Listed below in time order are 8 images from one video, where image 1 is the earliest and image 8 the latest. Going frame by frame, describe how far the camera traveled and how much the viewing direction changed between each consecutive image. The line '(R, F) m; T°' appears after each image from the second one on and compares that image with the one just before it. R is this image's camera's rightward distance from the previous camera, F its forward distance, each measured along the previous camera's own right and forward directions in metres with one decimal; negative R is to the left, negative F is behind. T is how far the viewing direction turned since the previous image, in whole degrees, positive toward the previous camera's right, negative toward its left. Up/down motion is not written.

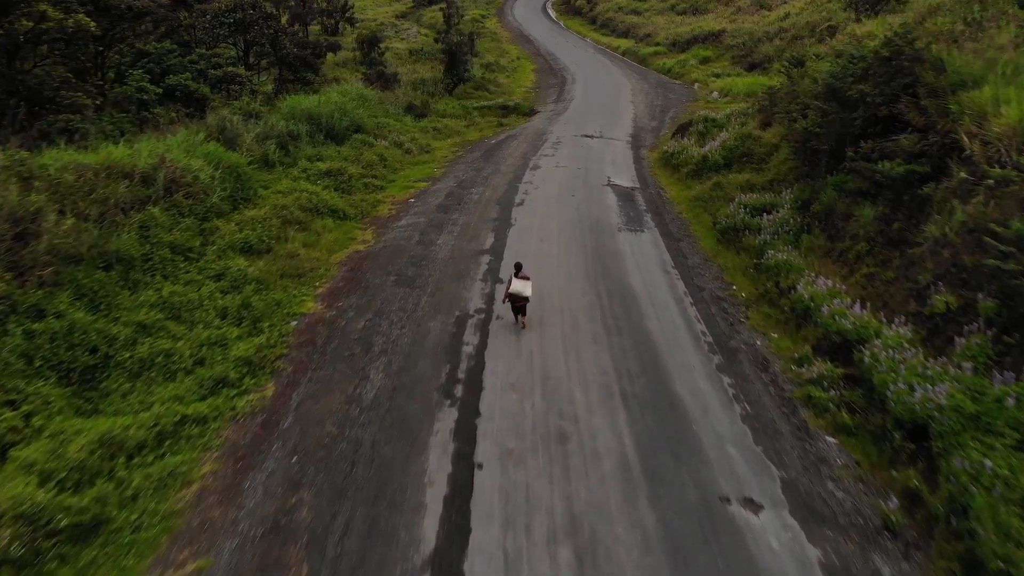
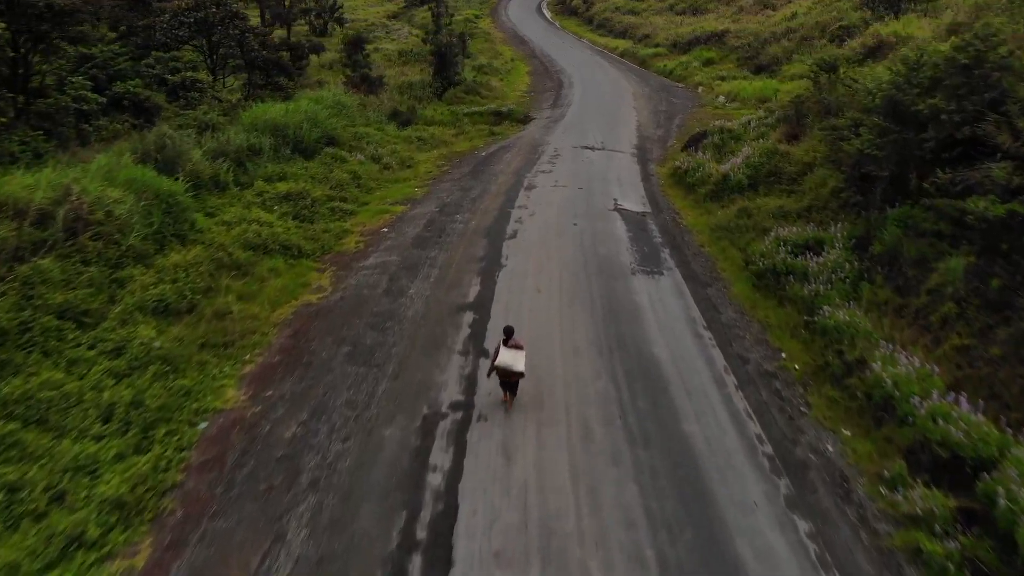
(+0.1, +1.6) m; 0°
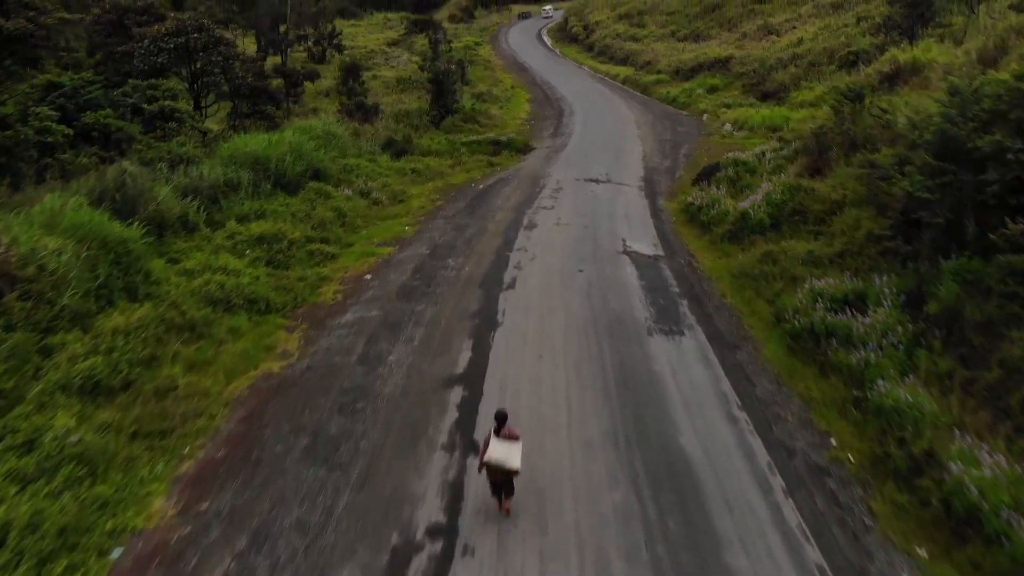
(0.0, +1.0) m; 0°
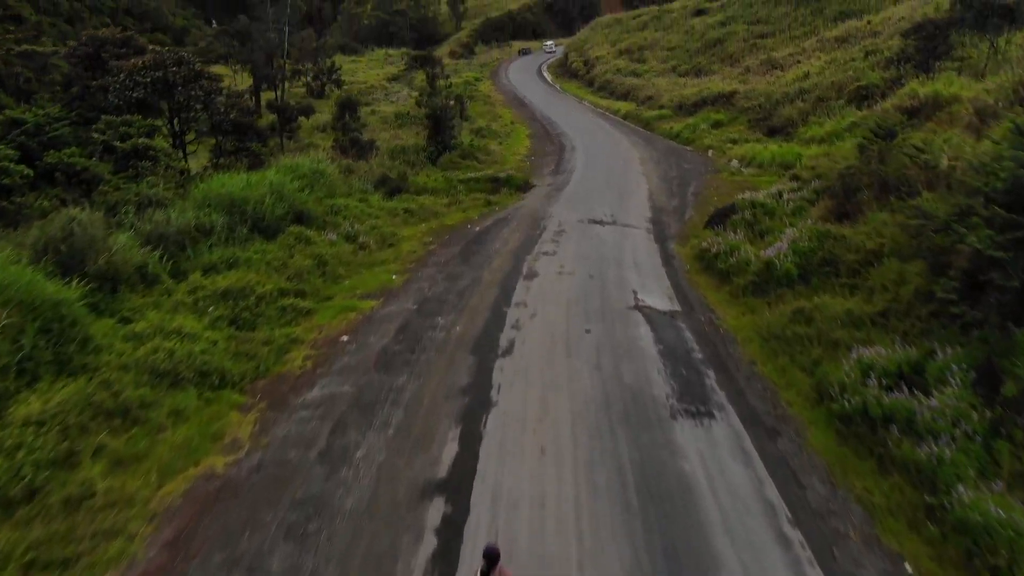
(0.0, +1.0) m; 0°
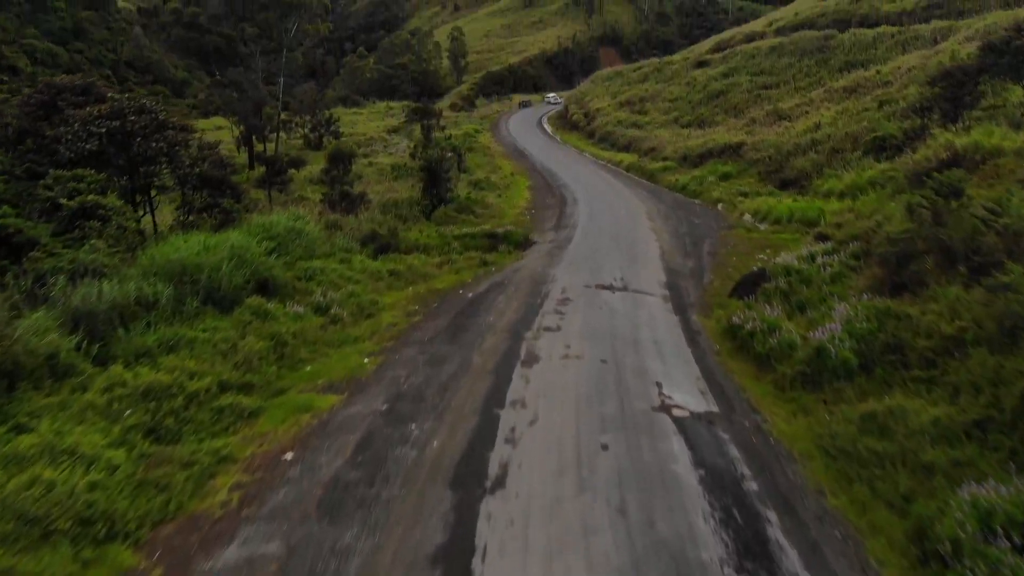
(0.0, +1.5) m; 0°
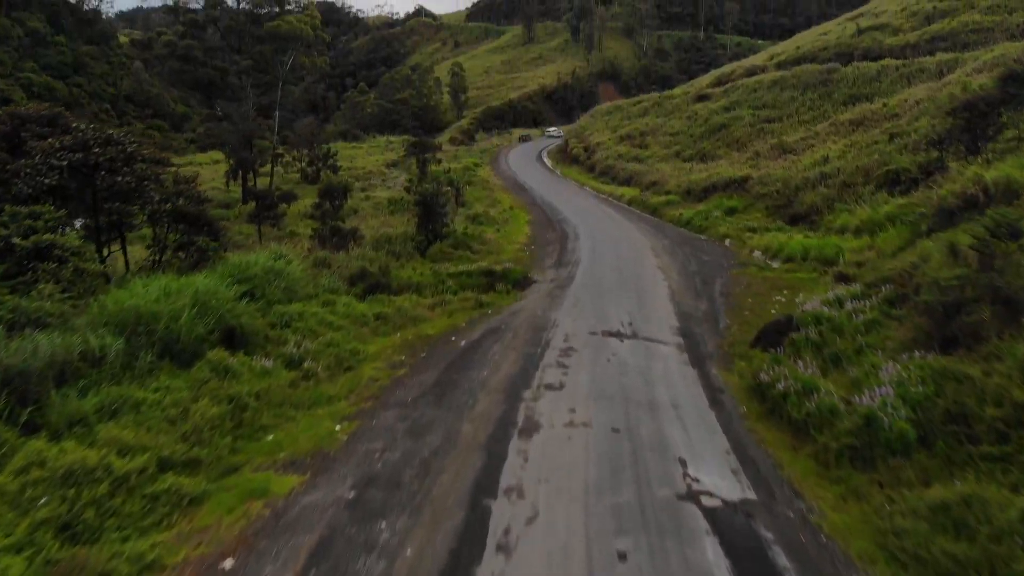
(0.0, +1.0) m; 0°
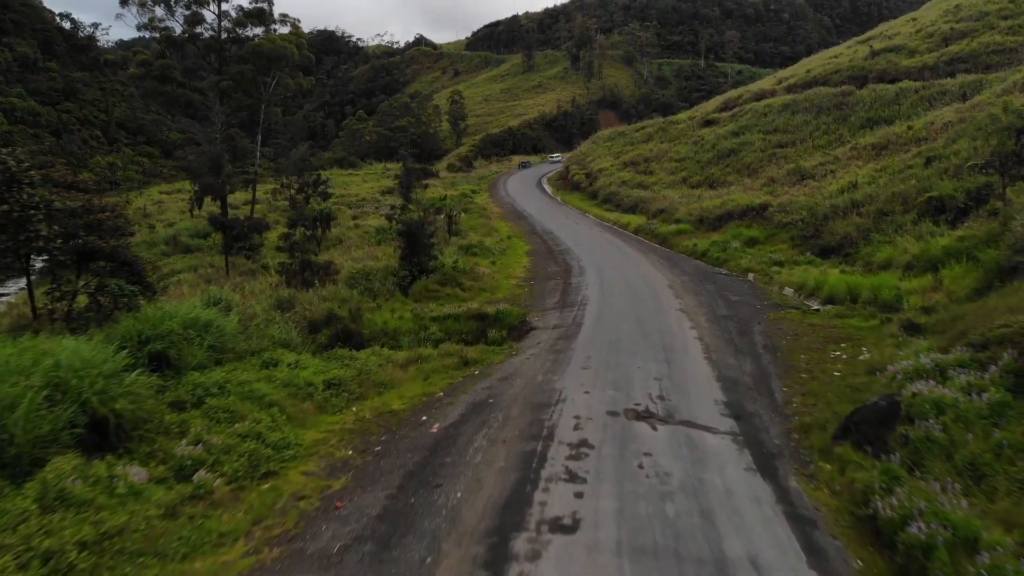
(+0.1, +2.4) m; 0°
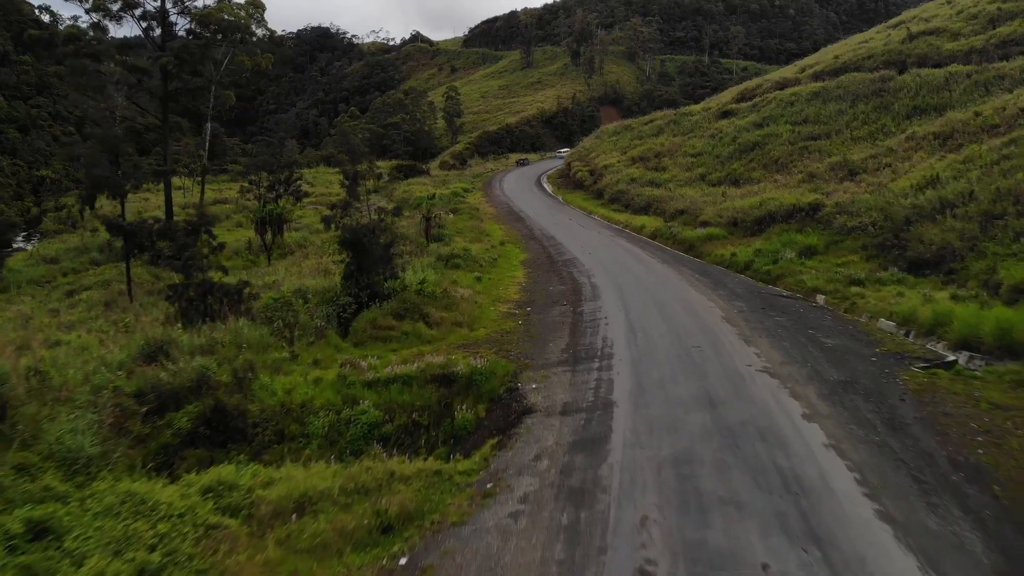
(+0.2, +4.8) m; 0°
